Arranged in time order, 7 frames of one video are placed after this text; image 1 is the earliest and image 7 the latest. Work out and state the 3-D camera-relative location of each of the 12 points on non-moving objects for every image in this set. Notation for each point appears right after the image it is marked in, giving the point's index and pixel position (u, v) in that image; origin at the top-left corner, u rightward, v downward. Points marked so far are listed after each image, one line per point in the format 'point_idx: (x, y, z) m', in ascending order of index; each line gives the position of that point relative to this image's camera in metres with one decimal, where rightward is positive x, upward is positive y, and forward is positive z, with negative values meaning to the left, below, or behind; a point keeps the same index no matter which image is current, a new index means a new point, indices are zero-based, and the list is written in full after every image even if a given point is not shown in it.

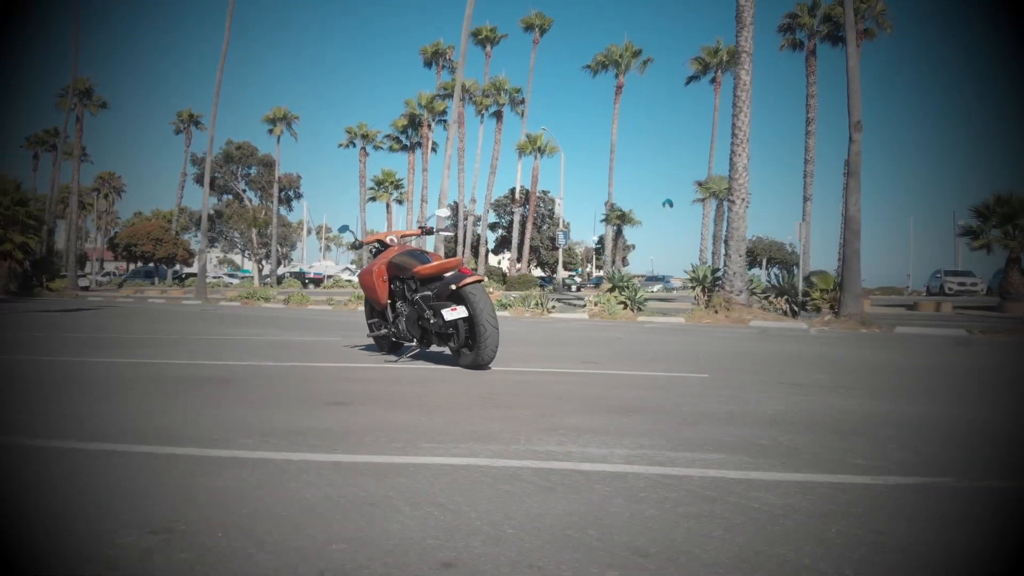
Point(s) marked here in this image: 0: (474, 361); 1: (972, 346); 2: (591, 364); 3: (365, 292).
0: (-0.5, -0.9, +7.7) m
1: (+13.1, -1.4, +17.5) m
2: (+2.2, -1.2, +12.1) m
3: (-2.1, -0.1, +8.8) m
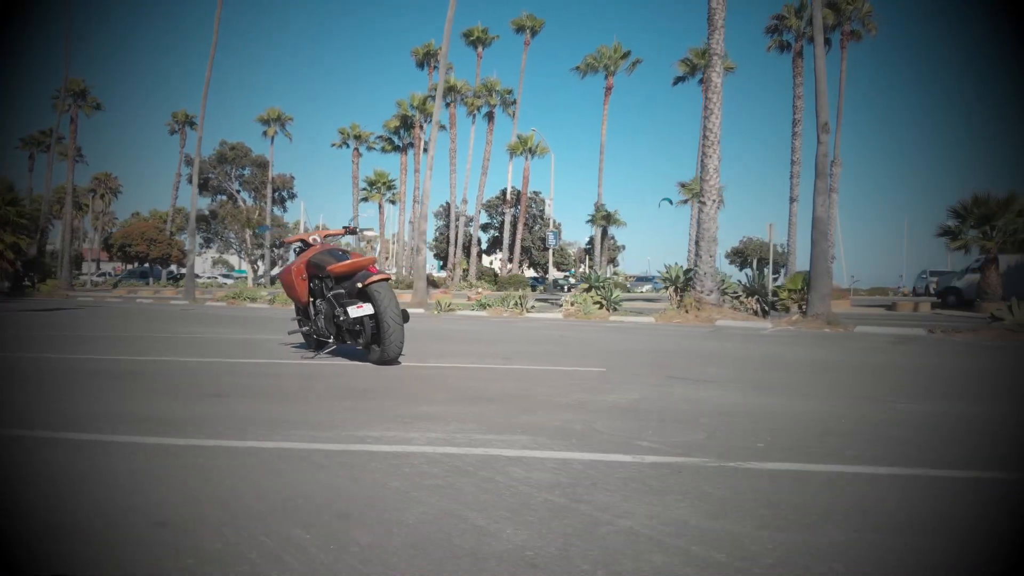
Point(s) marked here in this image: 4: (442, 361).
0: (-1.7, -0.9, +8.0) m
1: (+11.9, -1.4, +17.8) m
2: (+1.0, -1.1, +12.4) m
3: (-3.3, 0.0, +9.1) m
4: (-1.5, -1.0, +11.5) m
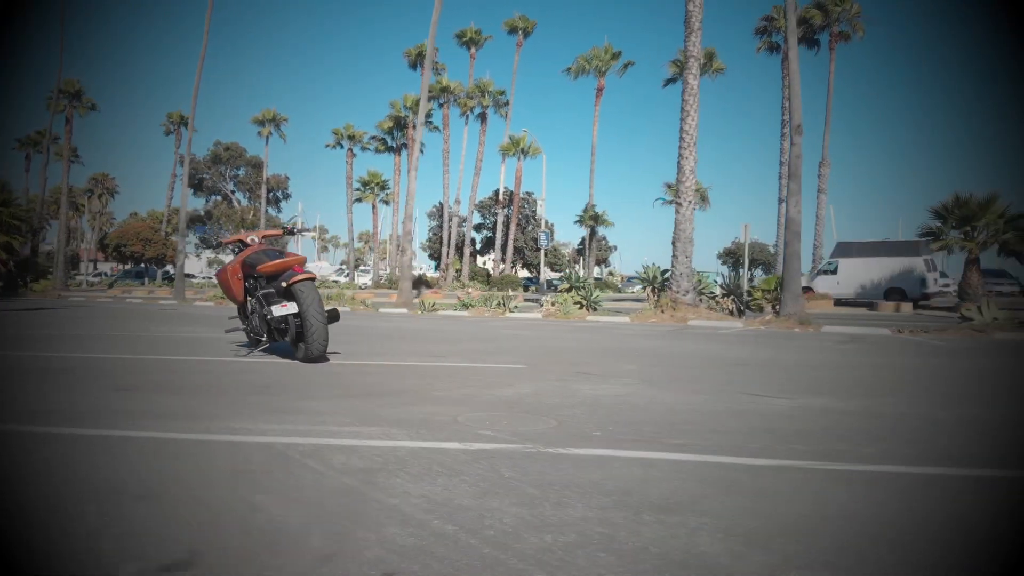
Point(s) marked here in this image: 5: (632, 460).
0: (-2.7, -0.9, +8.2) m
1: (+10.9, -1.4, +18.0) m
2: (-0.1, -1.1, +12.7) m
3: (-4.3, 0.0, +9.3) m
4: (-2.5, -1.0, +11.7) m
5: (+0.7, -1.0, +3.6) m
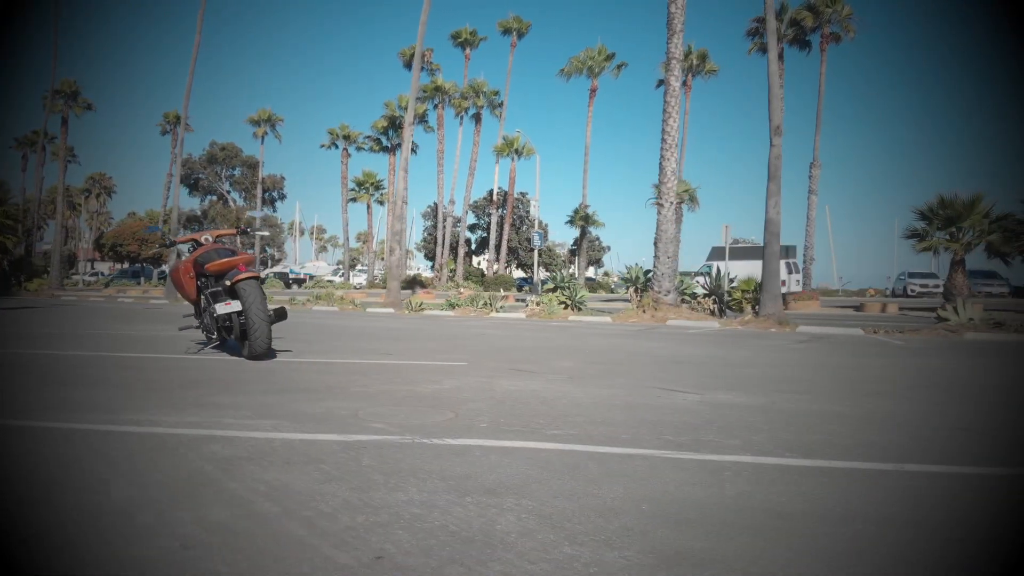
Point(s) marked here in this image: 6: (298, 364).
0: (-3.5, -0.9, +8.4) m
1: (+10.1, -1.4, +18.2) m
2: (-0.8, -1.1, +12.8) m
3: (-5.1, 0.0, +9.5) m
4: (-3.3, -1.0, +11.9) m
5: (-0.1, -1.0, +3.8) m
6: (-2.8, -1.0, +8.3) m
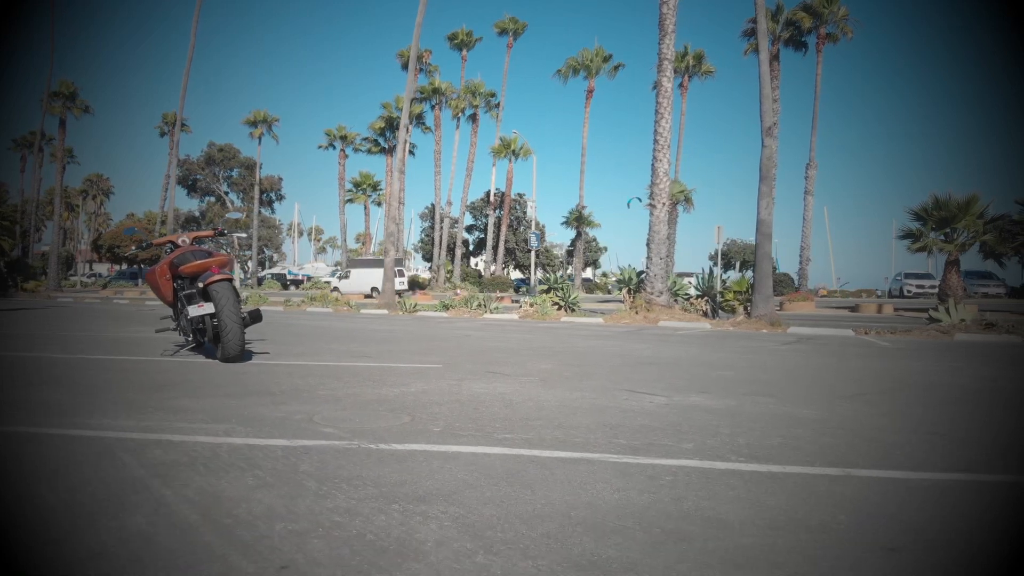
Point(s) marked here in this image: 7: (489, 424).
0: (-3.8, -0.9, +8.3) m
1: (+9.8, -1.5, +18.2) m
2: (-1.2, -1.2, +12.8) m
3: (-5.4, 0.0, +9.4) m
4: (-3.6, -1.1, +11.8) m
5: (-0.4, -1.0, +3.7) m
6: (-3.2, -1.0, +8.2) m
7: (-0.2, -1.0, +4.6) m
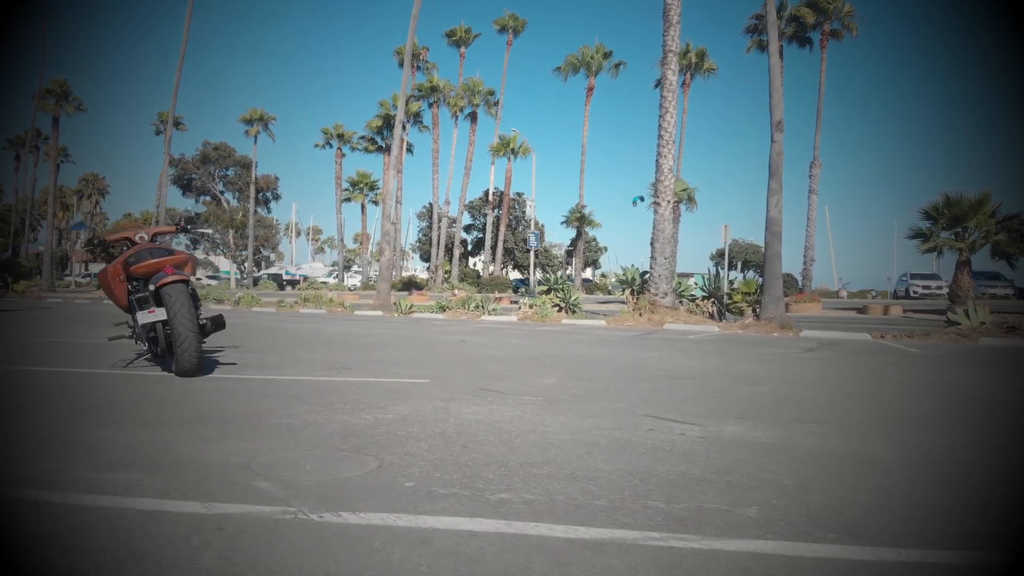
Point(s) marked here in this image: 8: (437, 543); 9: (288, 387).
0: (-3.8, -0.9, +7.2) m
1: (+9.8, -1.5, +17.1) m
2: (-1.2, -1.2, +11.7) m
3: (-5.4, -0.1, +8.3) m
4: (-3.6, -1.1, +10.7) m
5: (-0.4, -1.0, +2.6) m
6: (-3.2, -1.1, +7.1) m
7: (-0.2, -1.0, +3.5) m
8: (-0.3, -1.0, +2.6) m
9: (-2.3, -1.1, +6.6) m
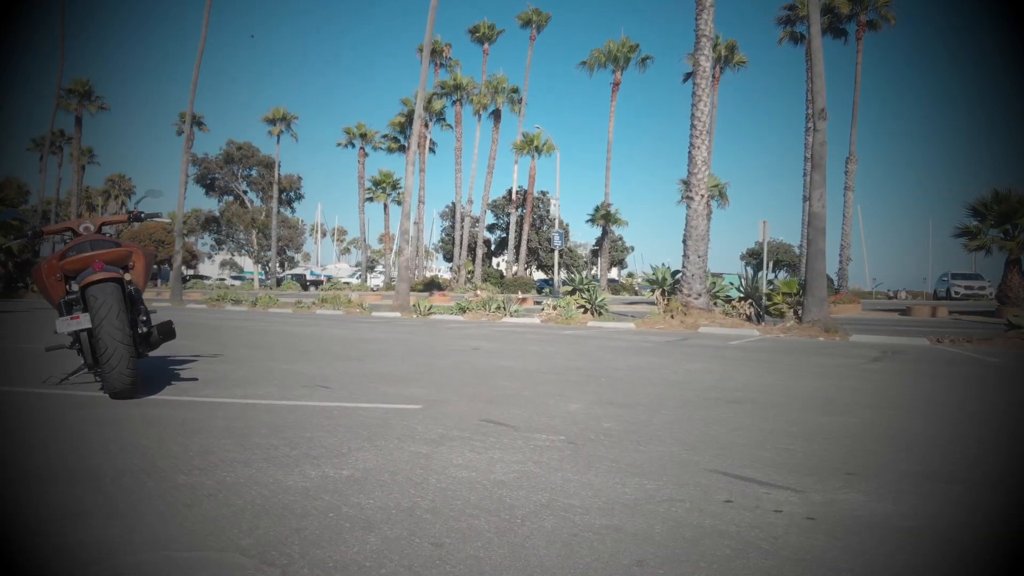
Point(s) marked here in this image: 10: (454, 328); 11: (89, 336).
0: (-3.7, -0.9, +5.8) m
1: (+10.3, -1.5, +15.1) m
2: (-0.9, -1.2, +10.2) m
3: (-5.2, -0.1, +7.0) m
4: (-3.3, -1.1, +9.3) m
5: (-0.5, -1.0, +1.1) m
6: (-3.0, -1.1, +5.7) m
7: (-0.2, -1.0, +1.9) m
8: (-0.3, -1.0, +1.0) m
9: (-2.2, -1.1, +5.1) m
10: (-1.8, -1.2, +19.2) m
11: (-3.9, -0.4, +5.8) m
